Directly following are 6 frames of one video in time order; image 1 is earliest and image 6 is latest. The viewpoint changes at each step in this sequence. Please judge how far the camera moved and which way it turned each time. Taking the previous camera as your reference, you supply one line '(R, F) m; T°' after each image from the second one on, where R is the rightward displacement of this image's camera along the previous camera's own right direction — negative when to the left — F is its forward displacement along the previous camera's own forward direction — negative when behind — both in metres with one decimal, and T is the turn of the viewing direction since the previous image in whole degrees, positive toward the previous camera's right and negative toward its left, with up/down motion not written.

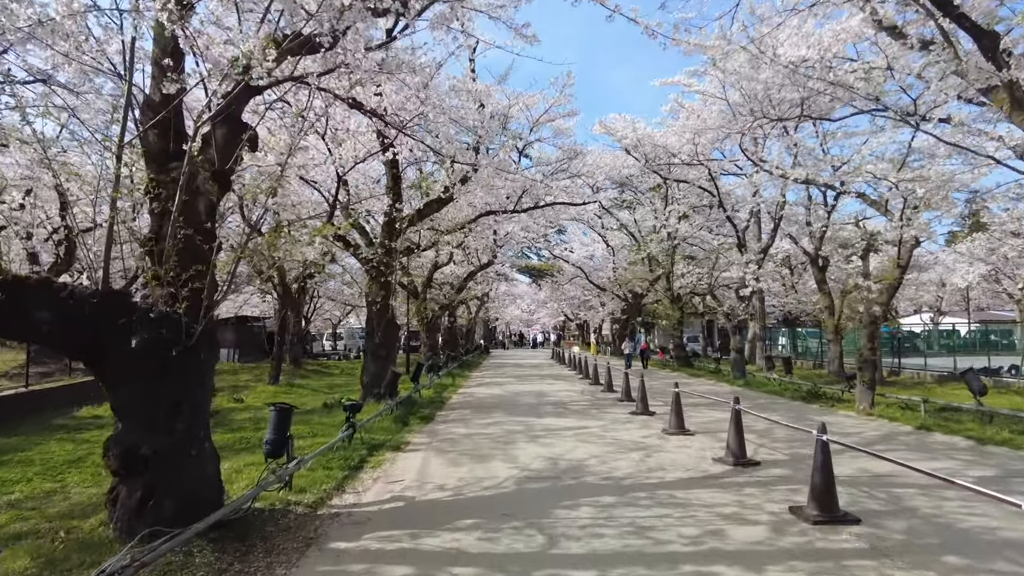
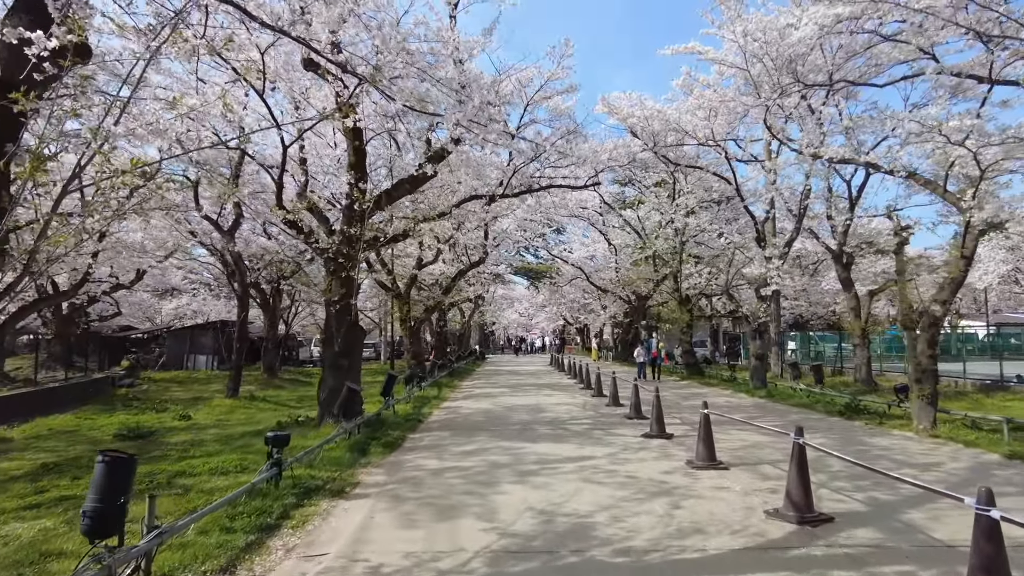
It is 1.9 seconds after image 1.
(+0.2, +2.4) m; 0°
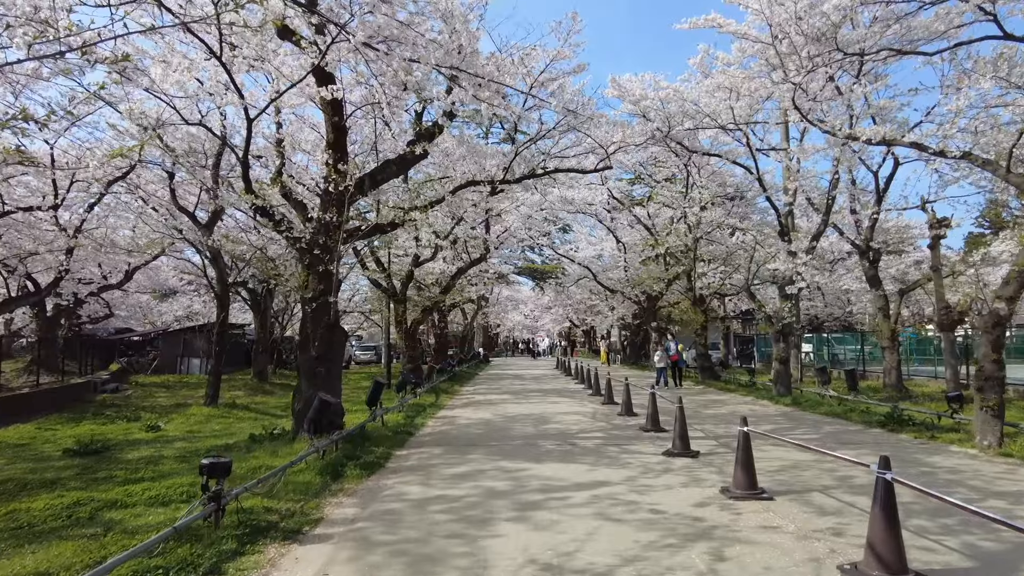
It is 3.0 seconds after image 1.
(+0.1, +1.5) m; 0°
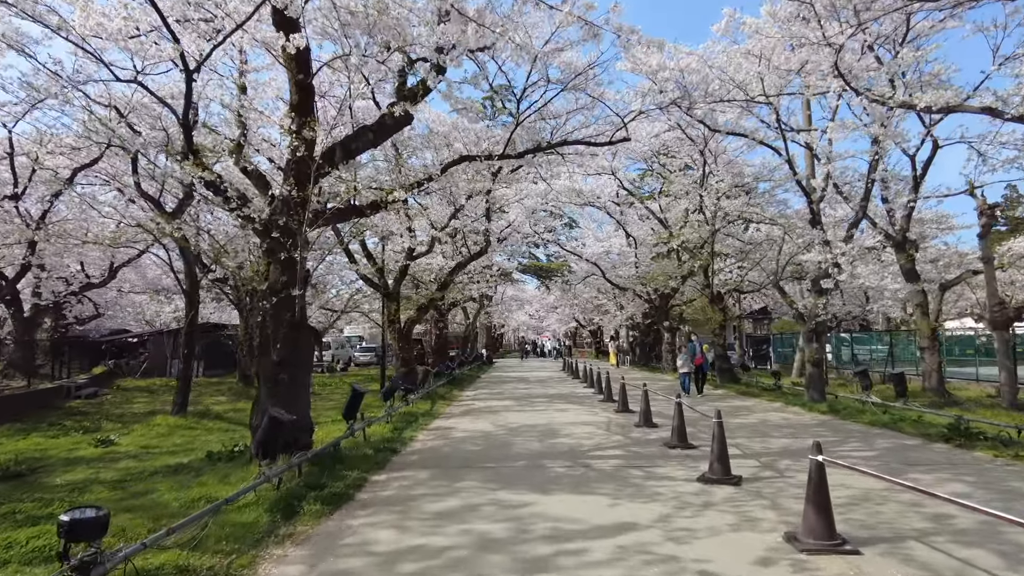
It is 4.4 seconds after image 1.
(+0.1, +1.7) m; 0°
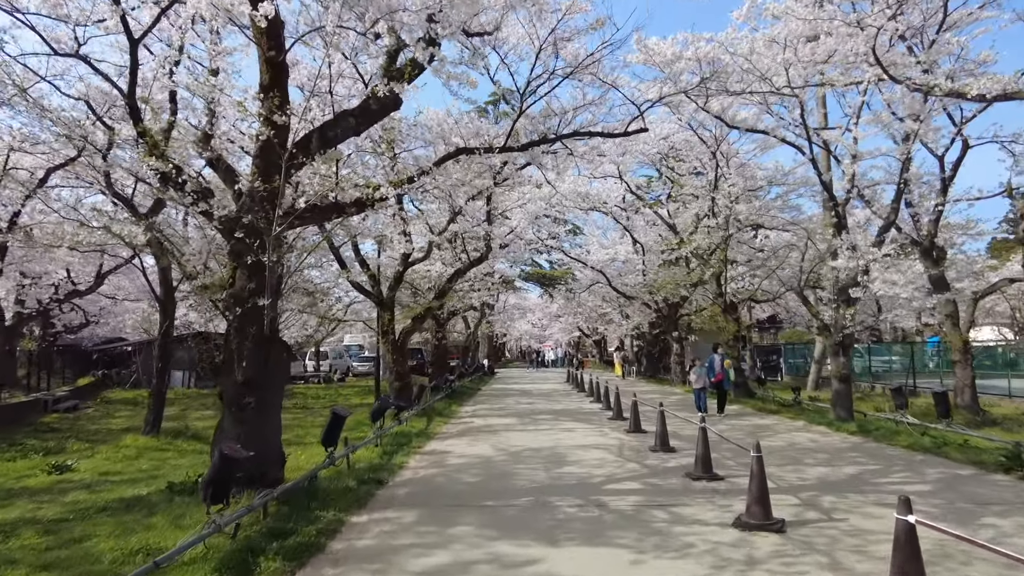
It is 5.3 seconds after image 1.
(0.0, +1.2) m; 0°
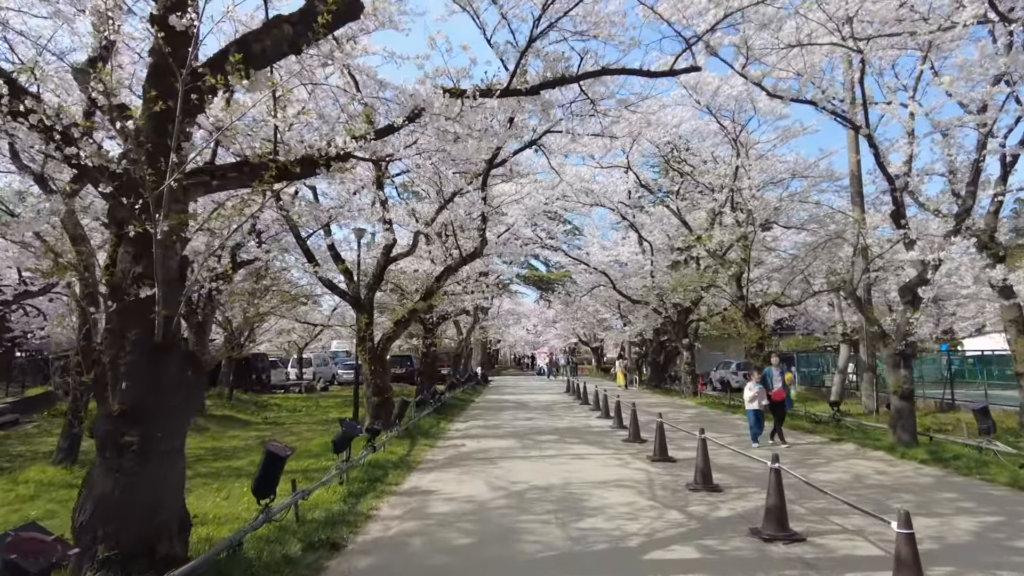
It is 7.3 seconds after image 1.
(-0.1, +2.4) m; +1°
